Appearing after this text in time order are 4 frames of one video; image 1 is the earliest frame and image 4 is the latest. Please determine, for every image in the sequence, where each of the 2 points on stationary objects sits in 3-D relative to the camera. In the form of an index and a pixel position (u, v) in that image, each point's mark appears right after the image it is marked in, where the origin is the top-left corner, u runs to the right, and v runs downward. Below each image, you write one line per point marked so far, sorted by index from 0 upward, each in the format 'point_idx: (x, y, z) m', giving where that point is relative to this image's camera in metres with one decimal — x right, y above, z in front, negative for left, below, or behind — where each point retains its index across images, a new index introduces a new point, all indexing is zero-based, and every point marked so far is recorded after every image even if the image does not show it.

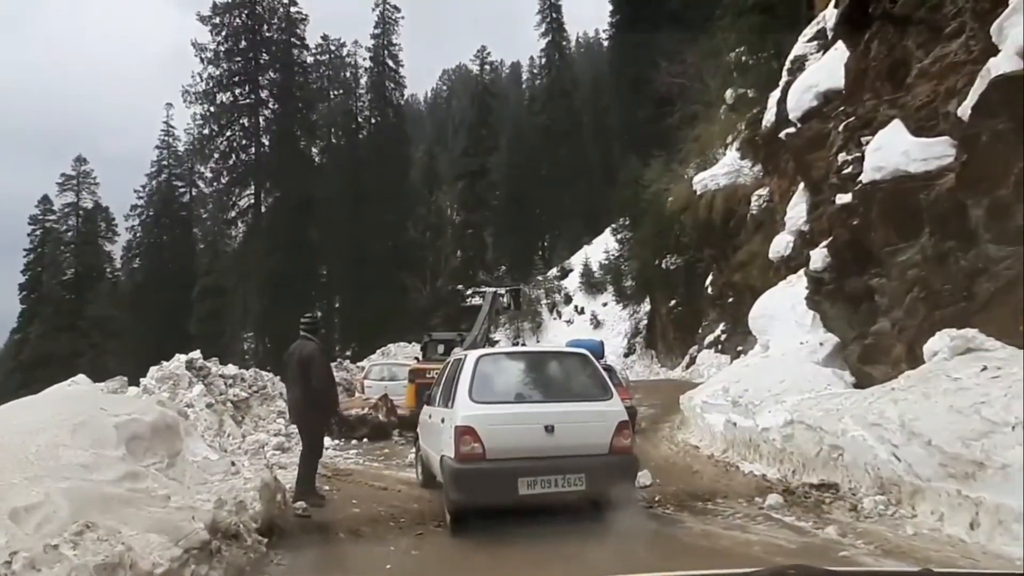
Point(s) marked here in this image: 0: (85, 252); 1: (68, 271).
0: (-9.5, +0.8, +19.4) m
1: (-9.6, +0.4, +18.9) m
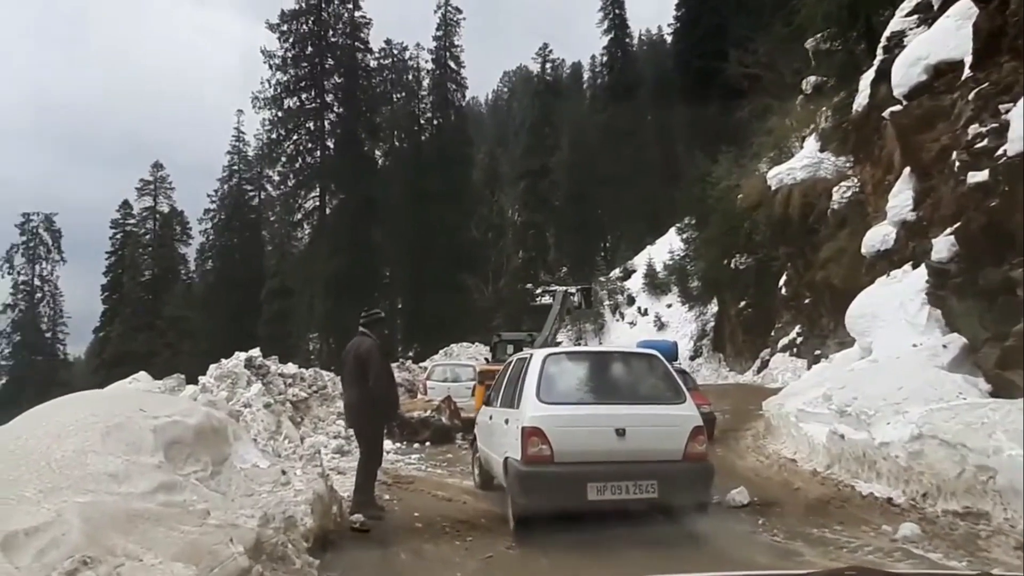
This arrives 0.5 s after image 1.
0: (-8.1, +0.8, +19.8) m
1: (-8.2, +0.4, +19.3) m
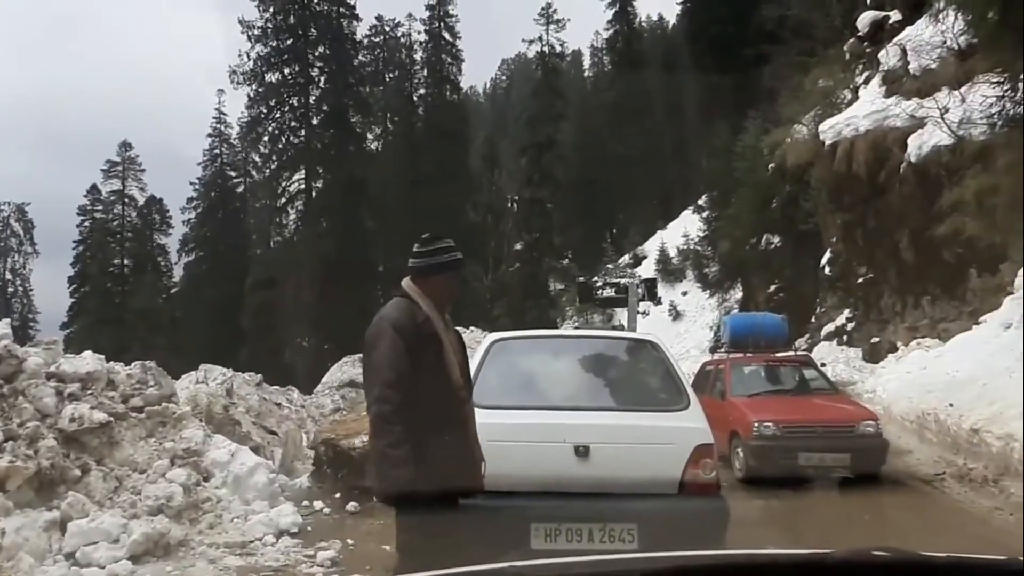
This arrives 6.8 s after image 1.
0: (-8.1, +1.0, +18.0) m
1: (-8.2, +0.6, +17.5) m
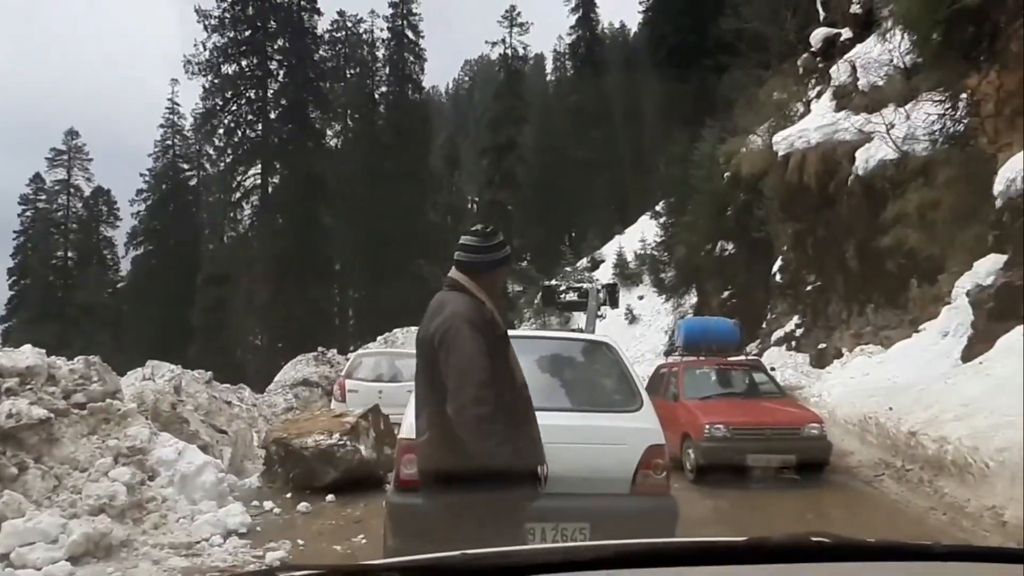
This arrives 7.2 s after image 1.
0: (-8.9, +1.1, +17.7) m
1: (-9.0, +0.7, +17.2) m
